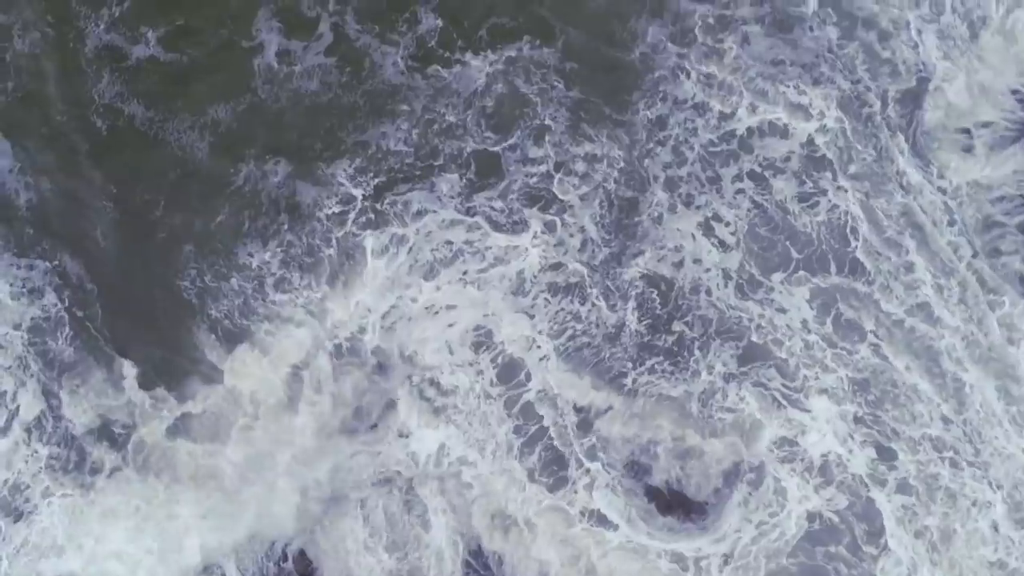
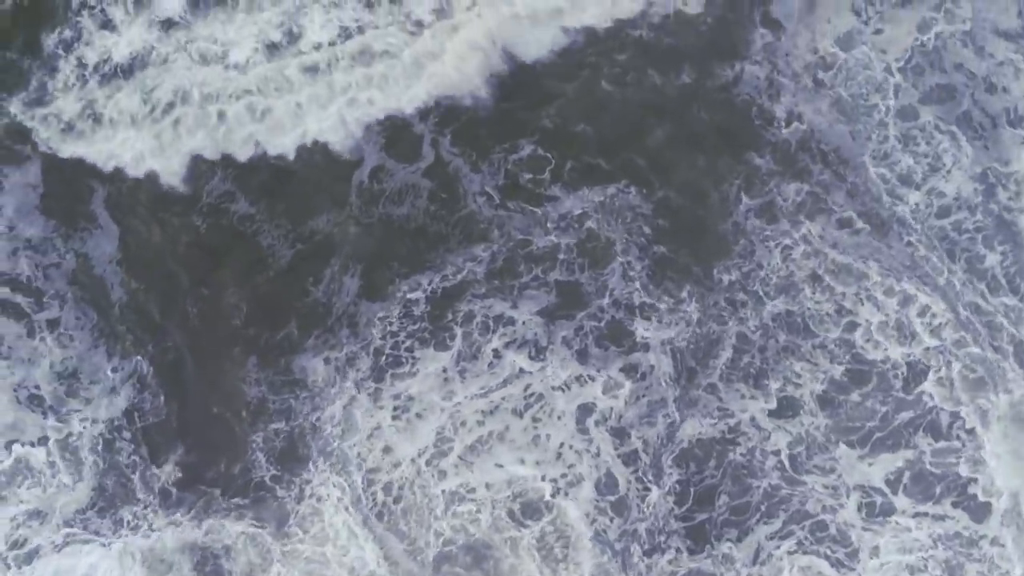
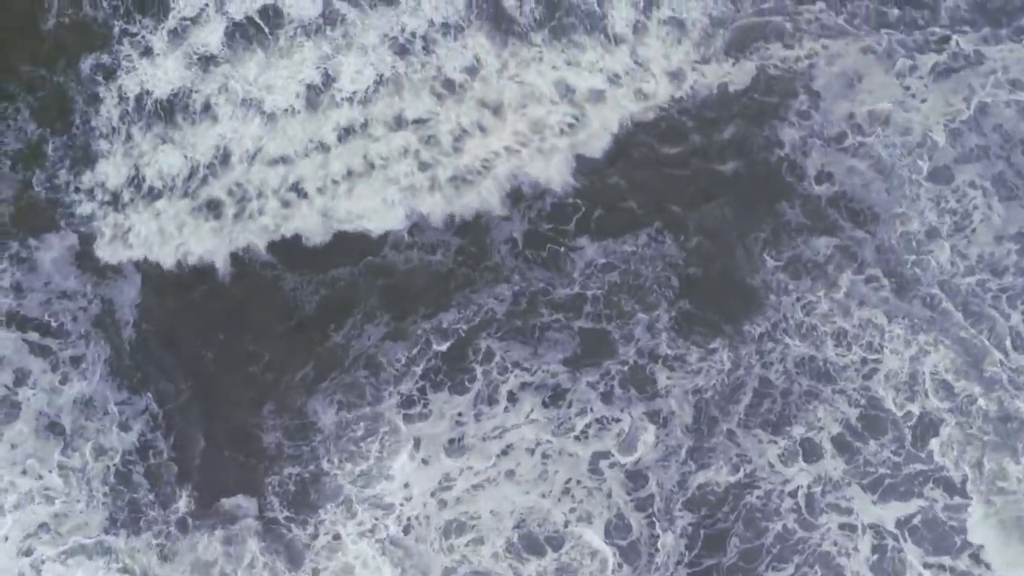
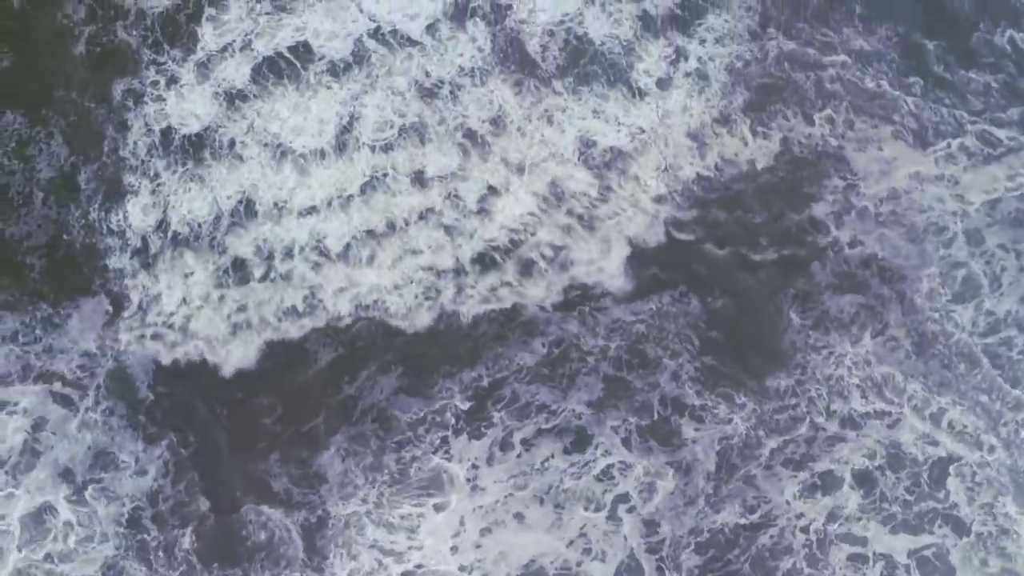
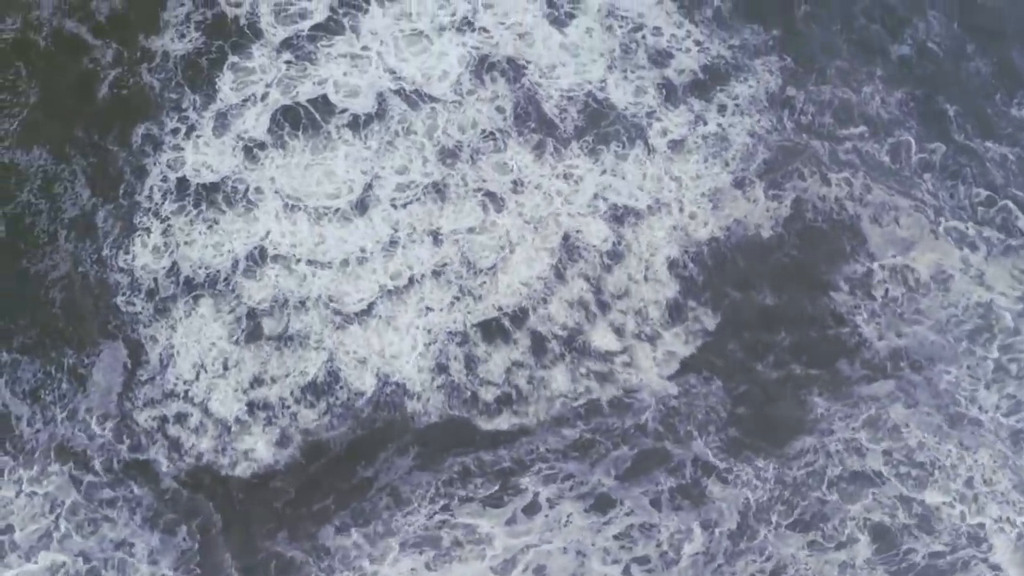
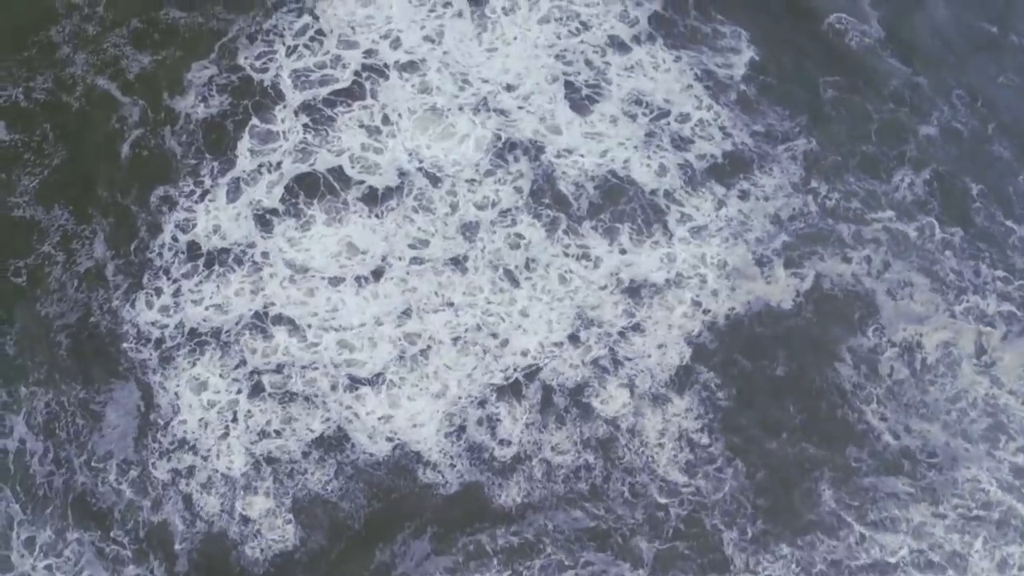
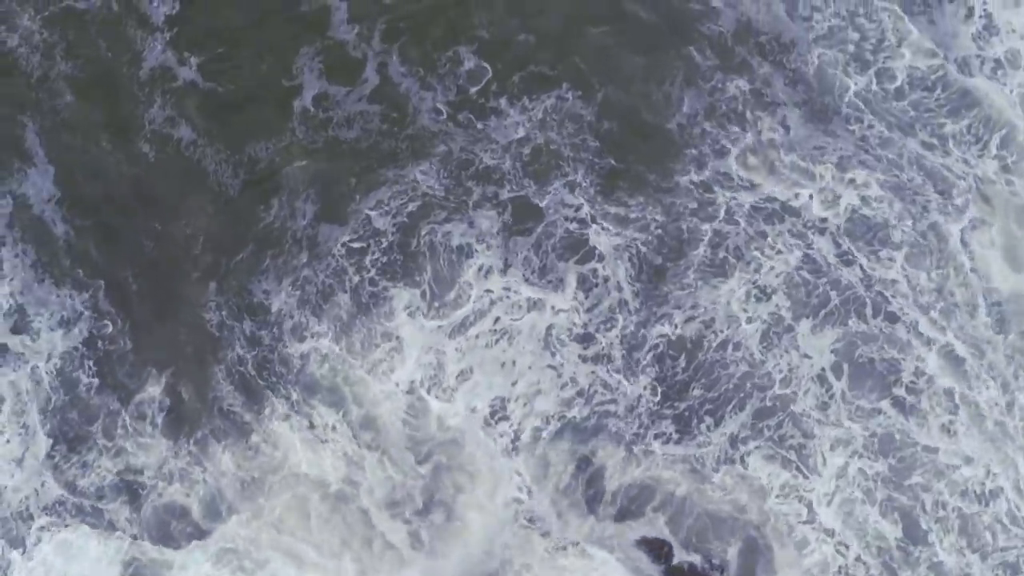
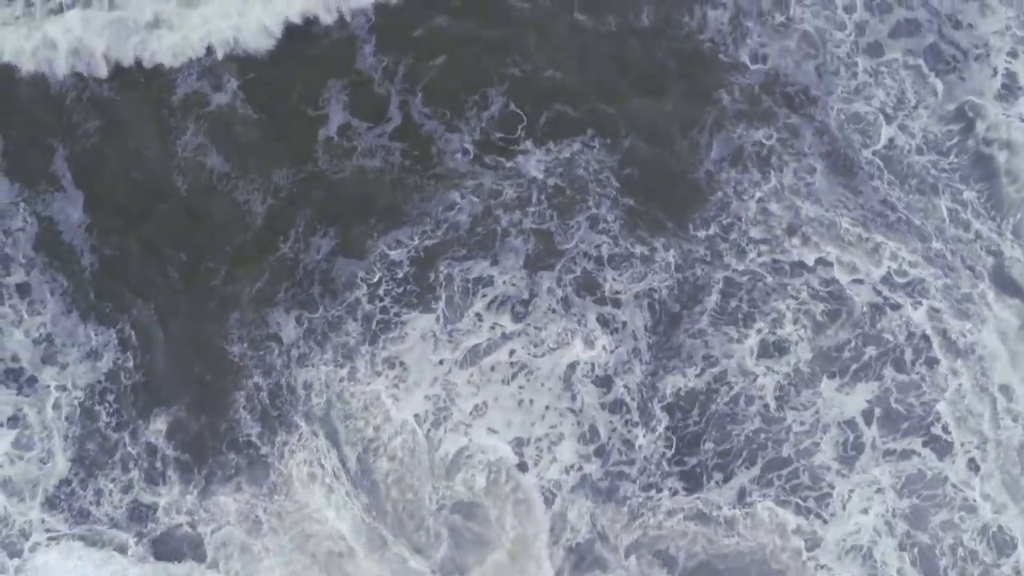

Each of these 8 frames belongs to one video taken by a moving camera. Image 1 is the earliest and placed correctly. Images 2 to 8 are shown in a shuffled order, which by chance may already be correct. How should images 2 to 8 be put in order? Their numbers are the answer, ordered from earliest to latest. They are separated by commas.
7, 8, 2, 3, 4, 5, 6
